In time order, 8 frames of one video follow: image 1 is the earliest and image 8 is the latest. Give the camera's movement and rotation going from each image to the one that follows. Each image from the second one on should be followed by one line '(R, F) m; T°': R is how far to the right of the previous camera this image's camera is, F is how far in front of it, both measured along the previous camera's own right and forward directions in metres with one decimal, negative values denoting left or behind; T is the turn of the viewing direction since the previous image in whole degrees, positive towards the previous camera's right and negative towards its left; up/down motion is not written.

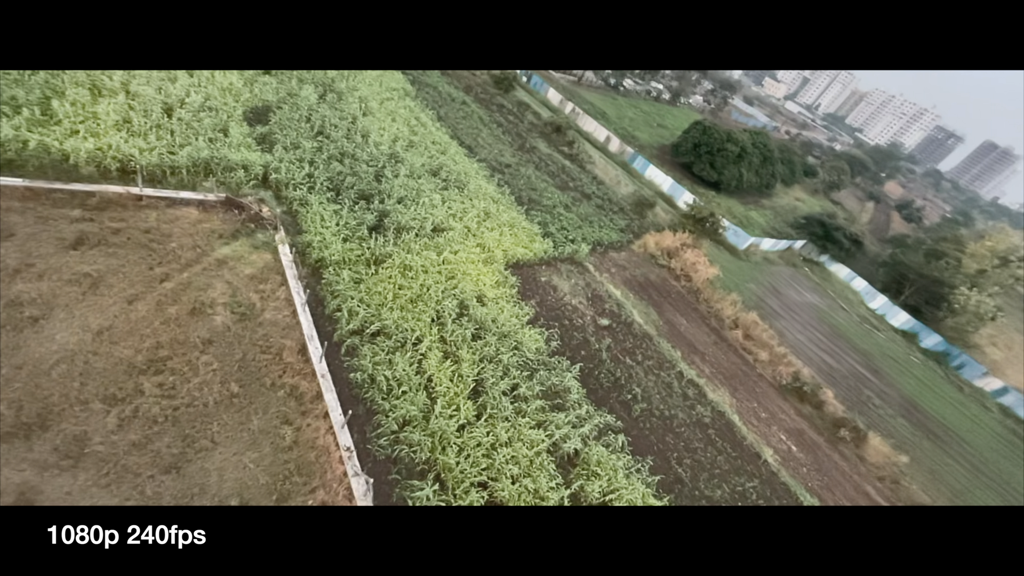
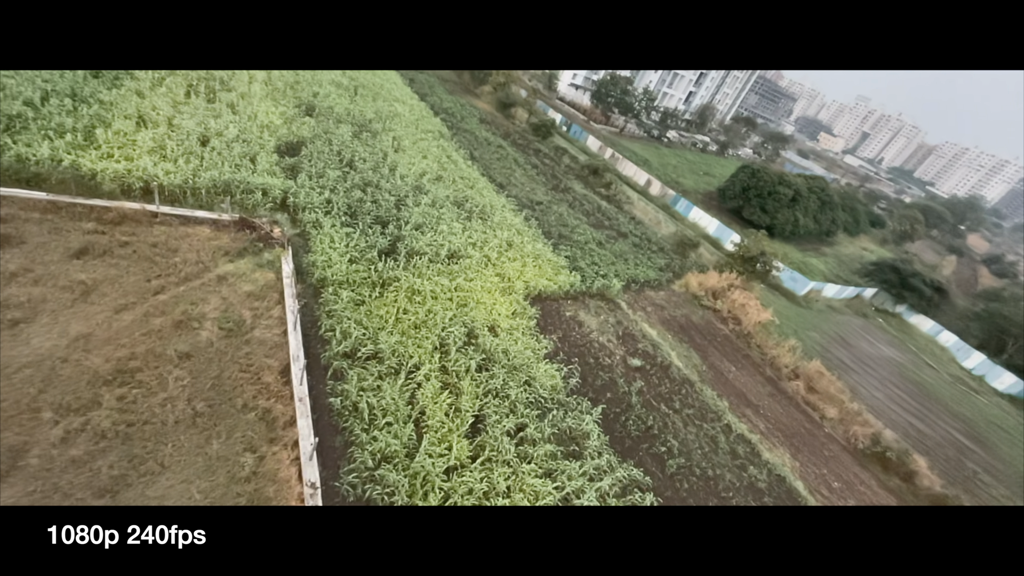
(+0.2, +0.3) m; -6°
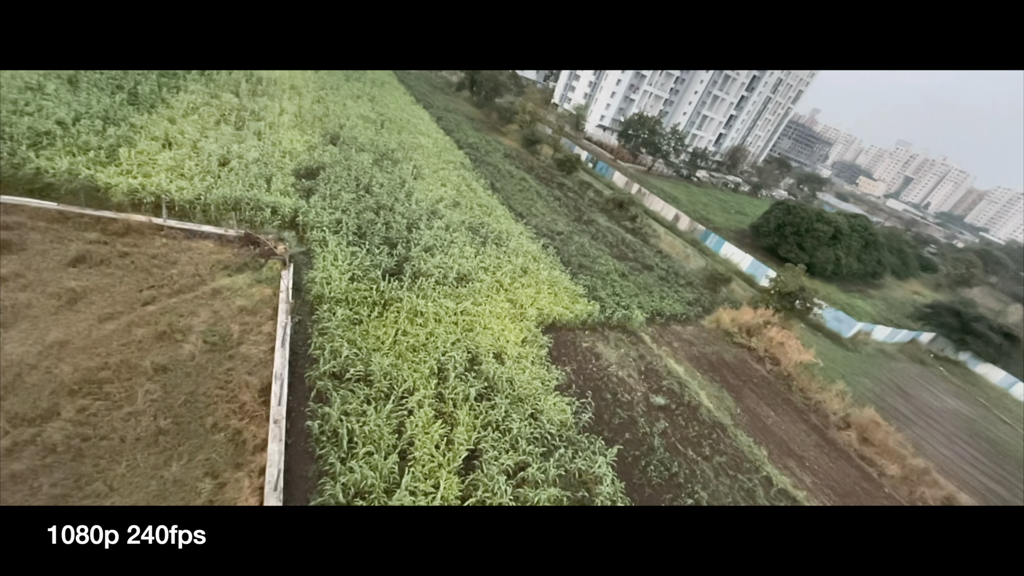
(+0.1, +0.2) m; -4°
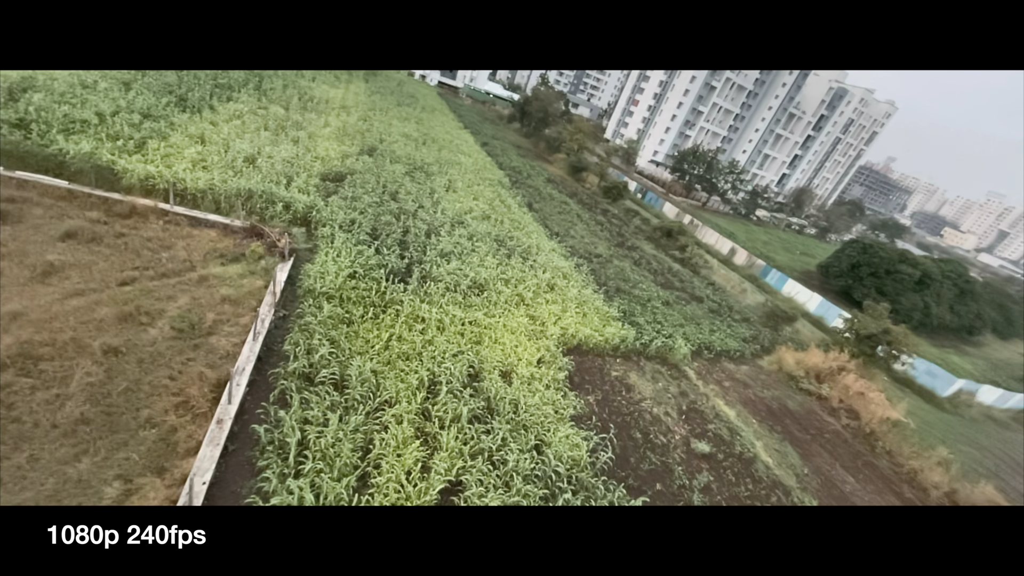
(+0.2, +0.3) m; -6°
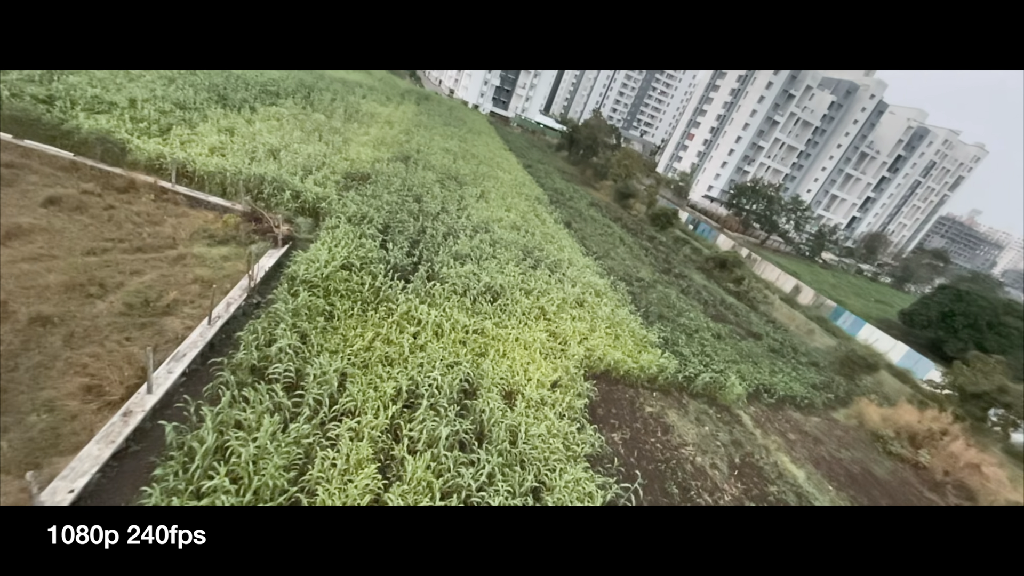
(+0.1, +0.4) m; -6°
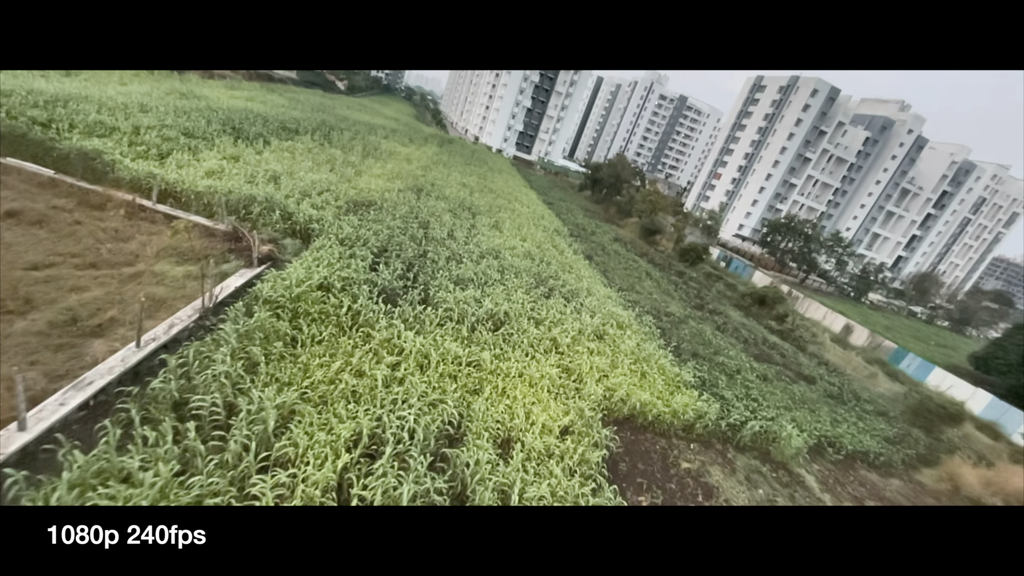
(+0.1, +0.3) m; -3°
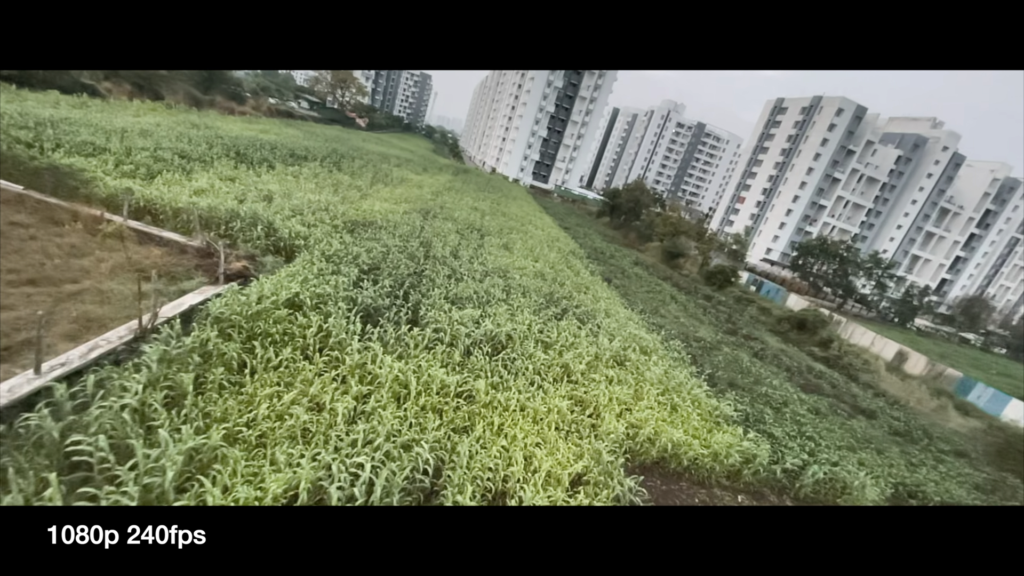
(+0.1, +0.3) m; -3°
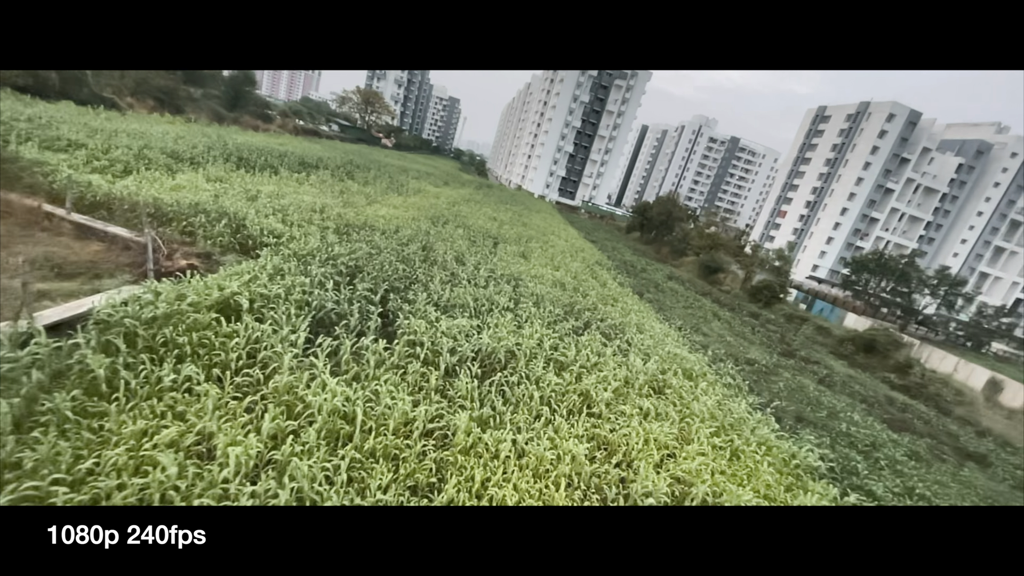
(+0.1, +0.4) m; -4°
